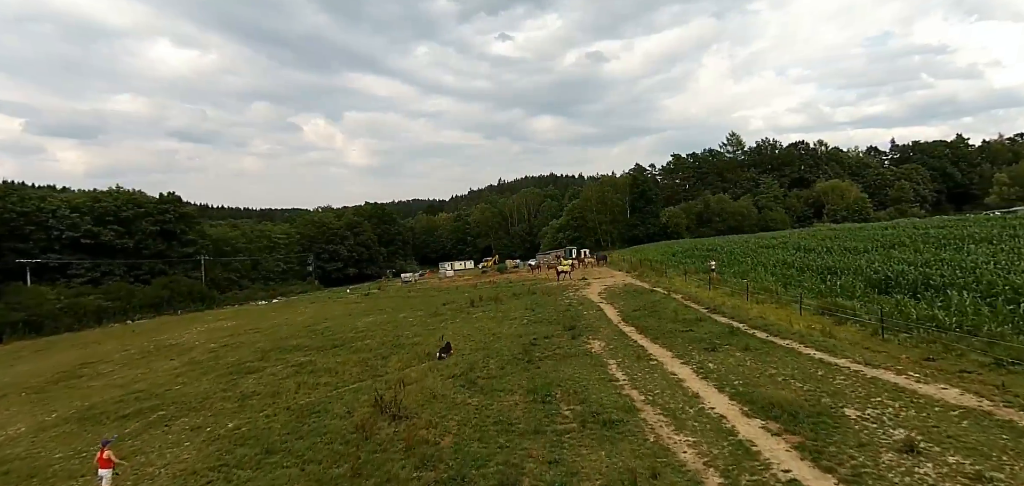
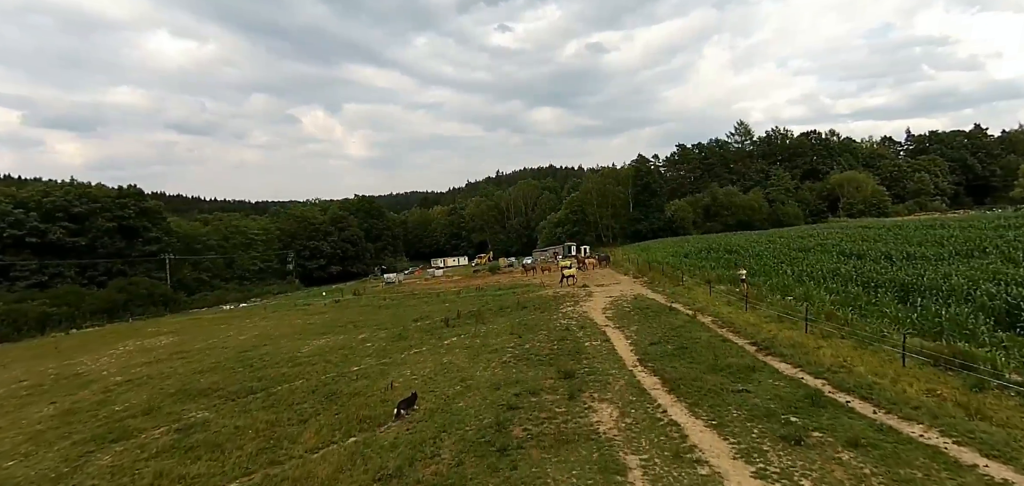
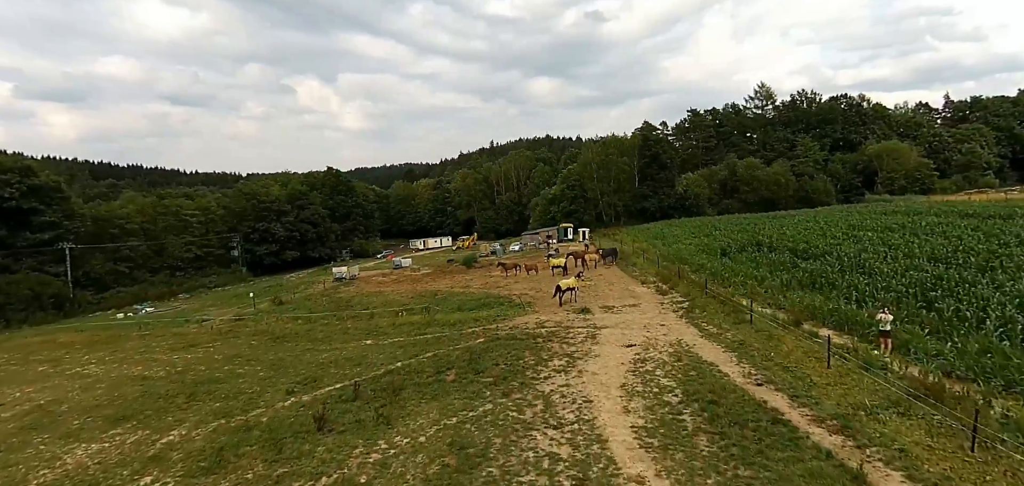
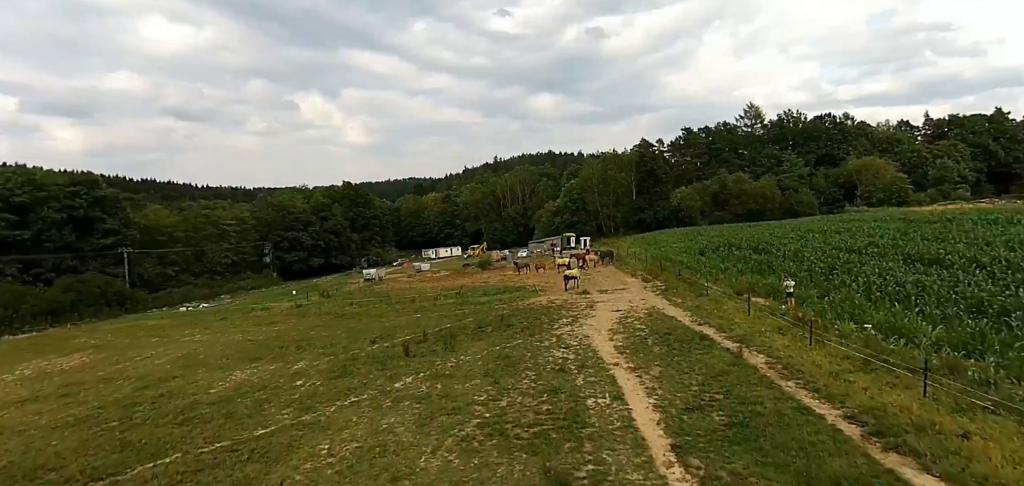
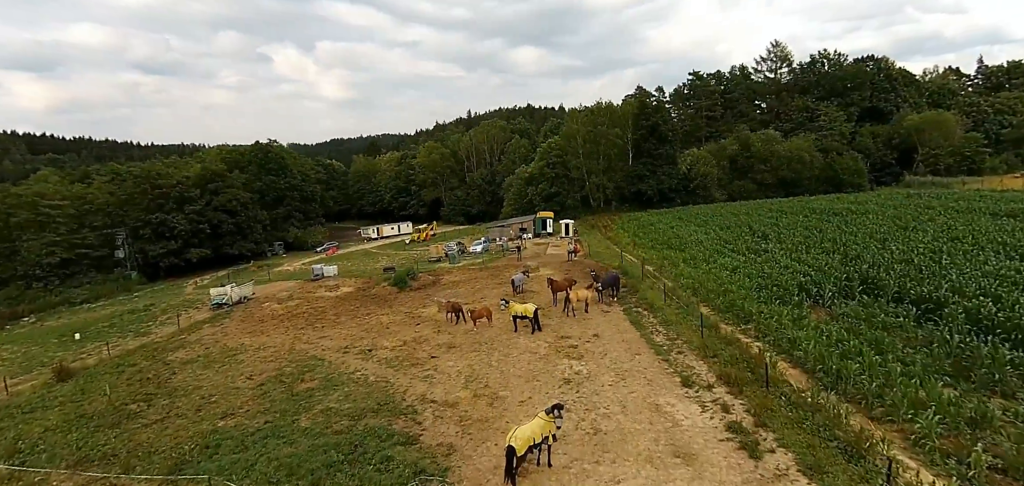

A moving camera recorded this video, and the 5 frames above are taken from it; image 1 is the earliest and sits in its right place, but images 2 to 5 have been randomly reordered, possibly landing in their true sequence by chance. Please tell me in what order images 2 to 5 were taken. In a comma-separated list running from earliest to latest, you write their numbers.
2, 4, 3, 5
